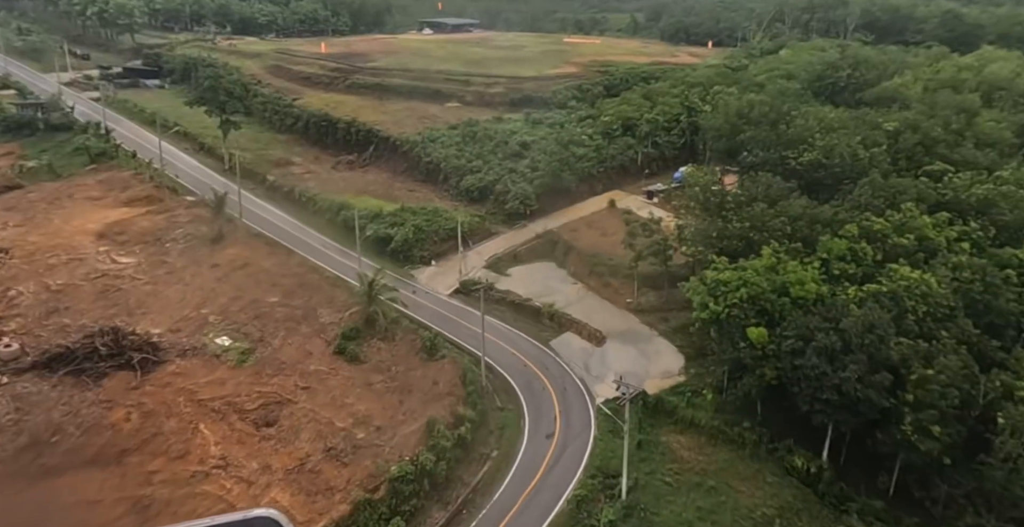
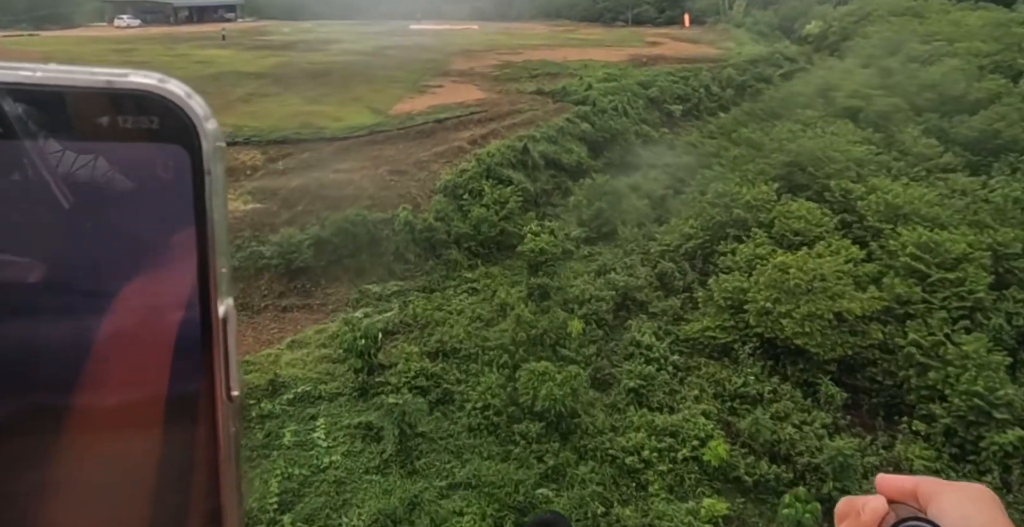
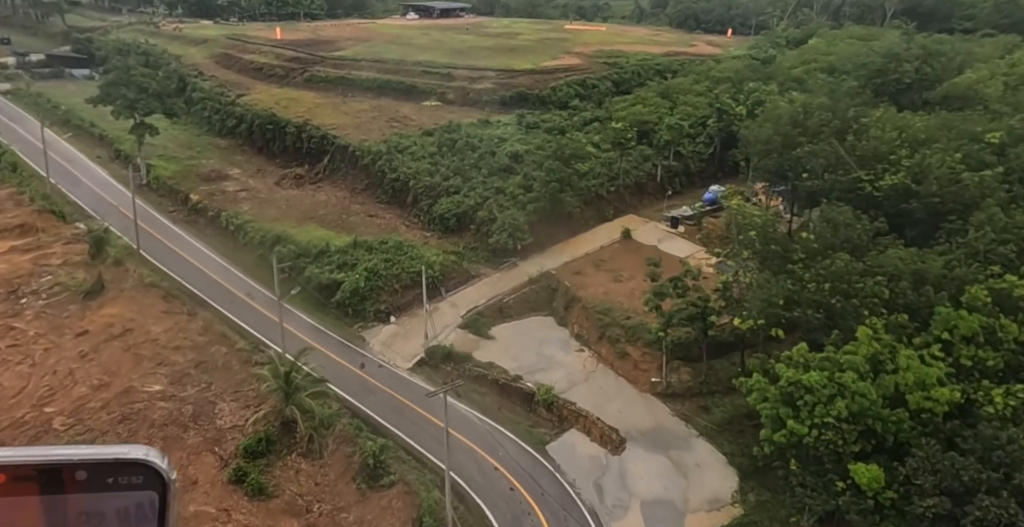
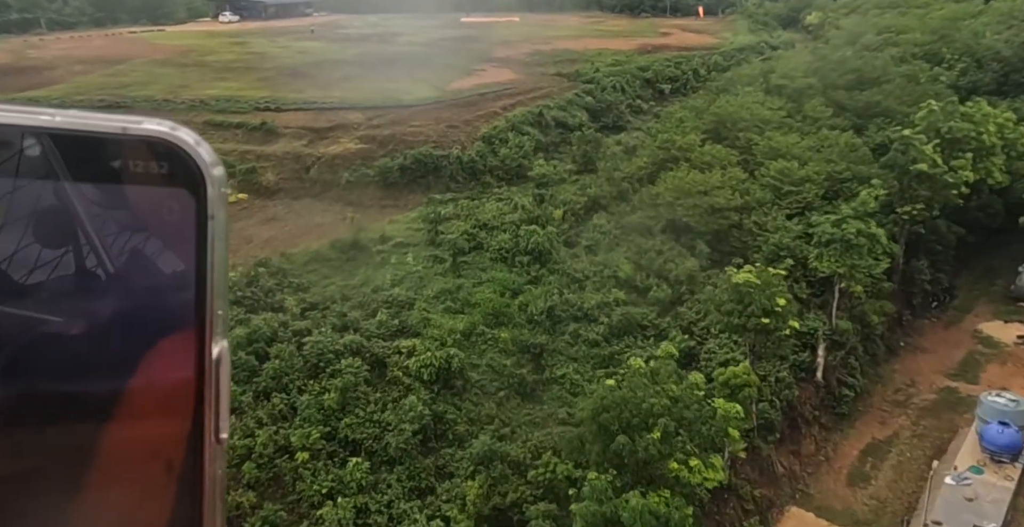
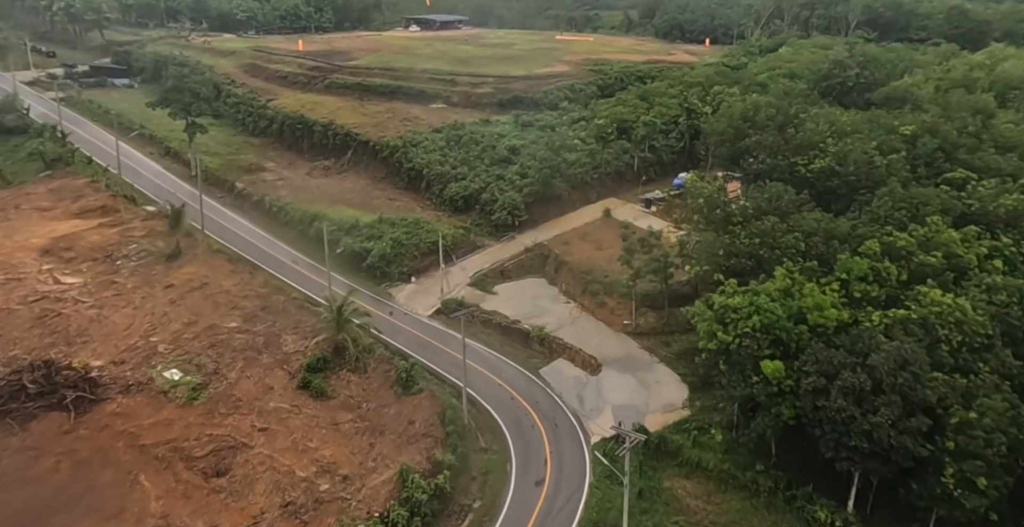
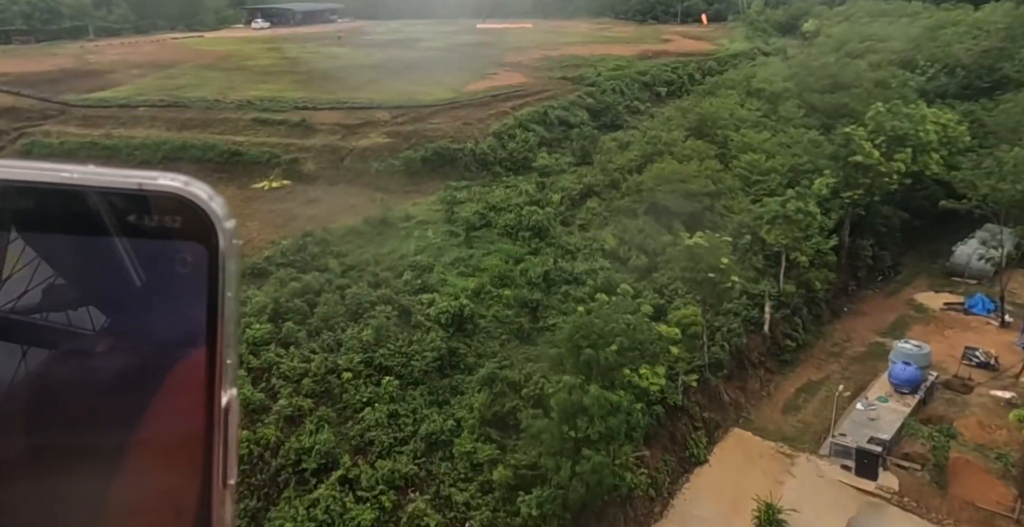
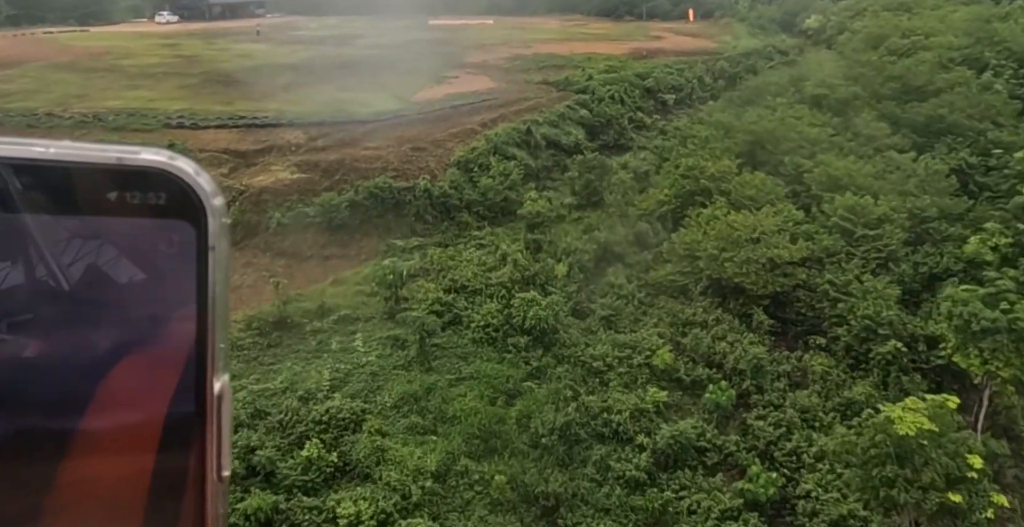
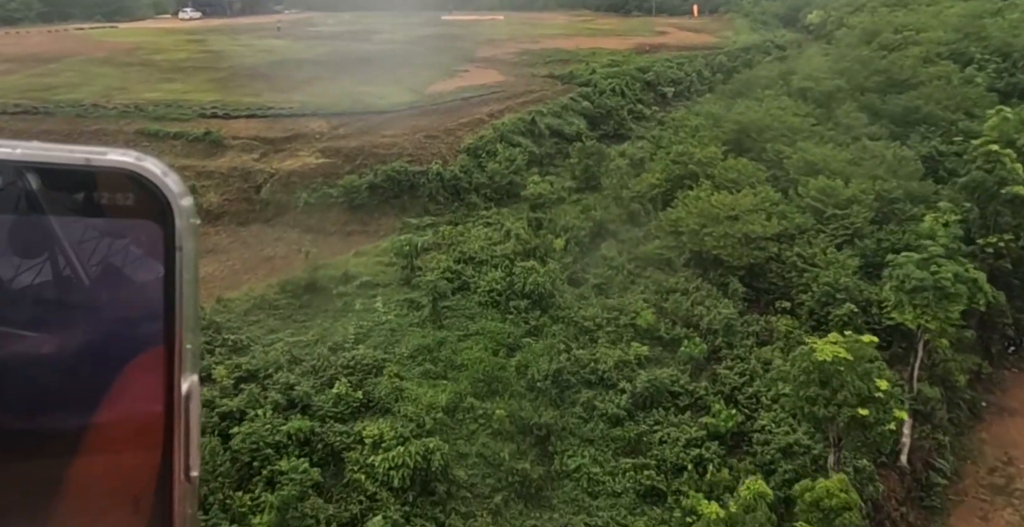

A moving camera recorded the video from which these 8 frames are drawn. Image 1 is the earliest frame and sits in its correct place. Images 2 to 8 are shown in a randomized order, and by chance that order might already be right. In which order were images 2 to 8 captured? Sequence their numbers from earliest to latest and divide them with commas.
5, 3, 6, 4, 8, 7, 2
